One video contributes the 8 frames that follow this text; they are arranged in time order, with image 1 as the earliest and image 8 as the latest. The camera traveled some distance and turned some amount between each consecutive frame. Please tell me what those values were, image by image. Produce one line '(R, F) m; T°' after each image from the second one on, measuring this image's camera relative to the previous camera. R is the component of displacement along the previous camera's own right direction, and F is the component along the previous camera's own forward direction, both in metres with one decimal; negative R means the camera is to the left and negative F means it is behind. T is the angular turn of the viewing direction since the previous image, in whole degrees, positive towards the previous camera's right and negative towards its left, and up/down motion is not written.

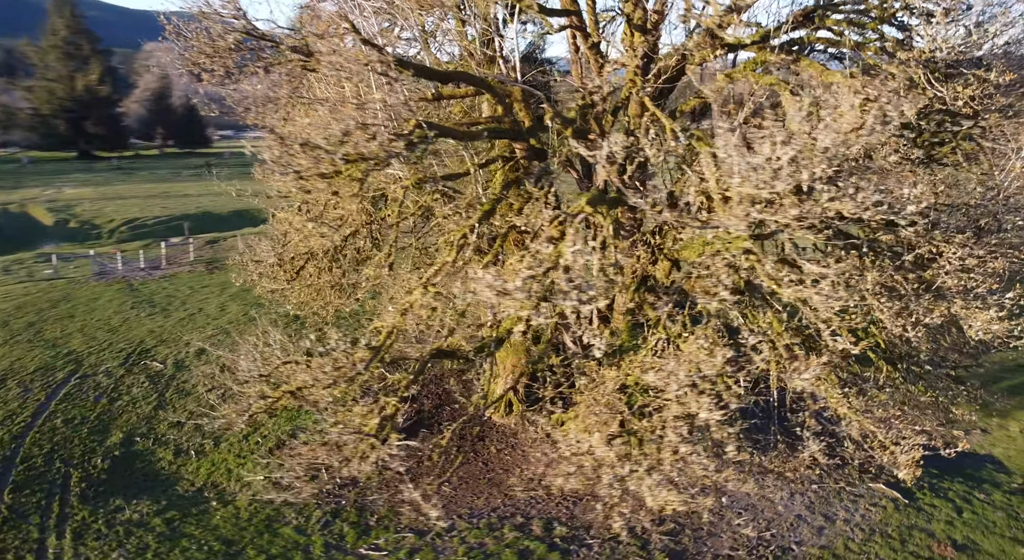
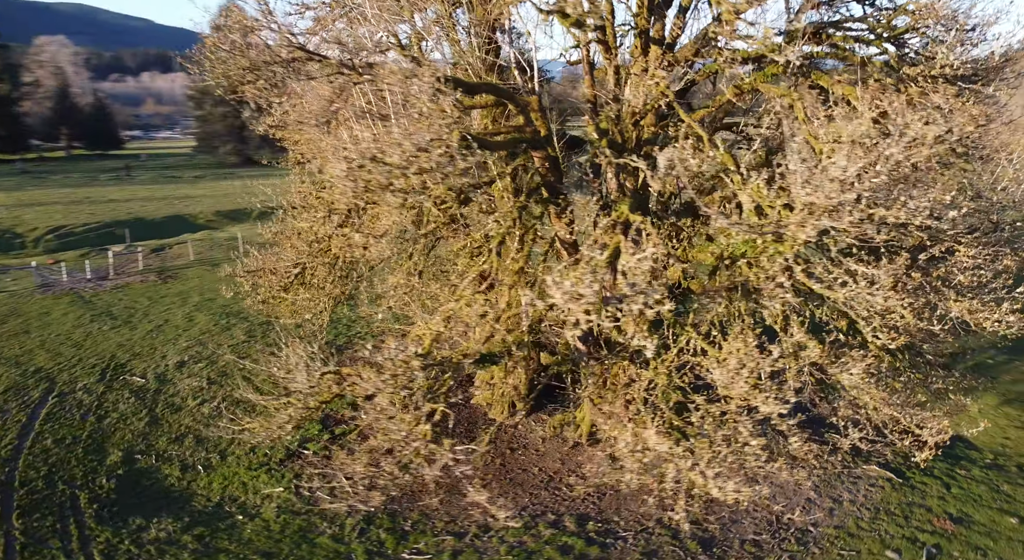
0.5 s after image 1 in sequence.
(-1.4, -0.2) m; +6°
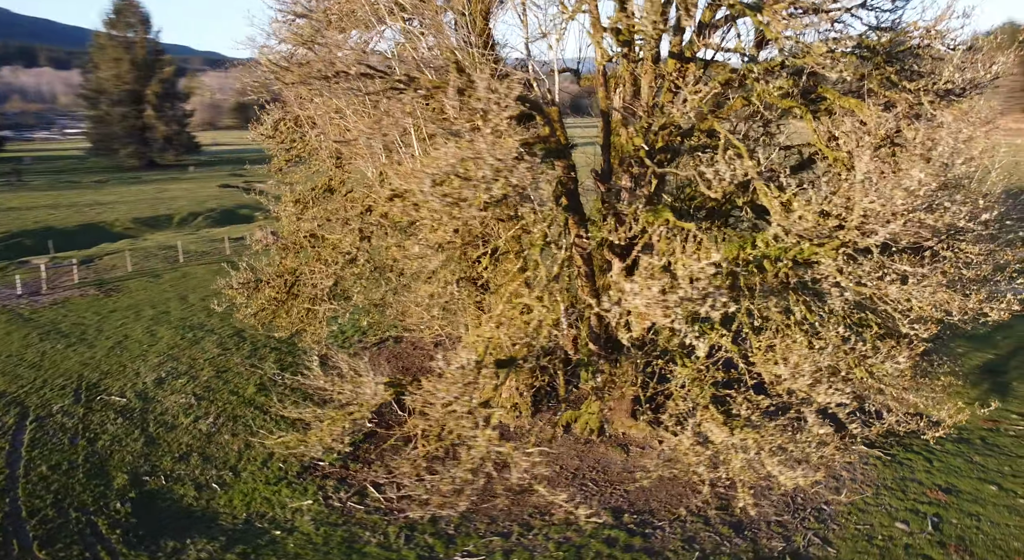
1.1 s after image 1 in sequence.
(-1.7, -0.2) m; +7°
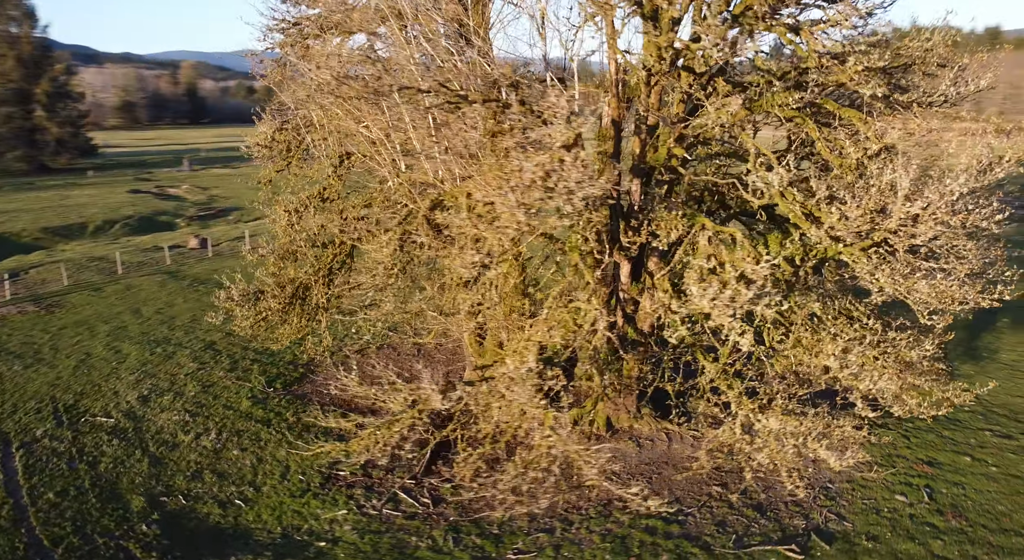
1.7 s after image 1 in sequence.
(-1.7, -0.2) m; +7°
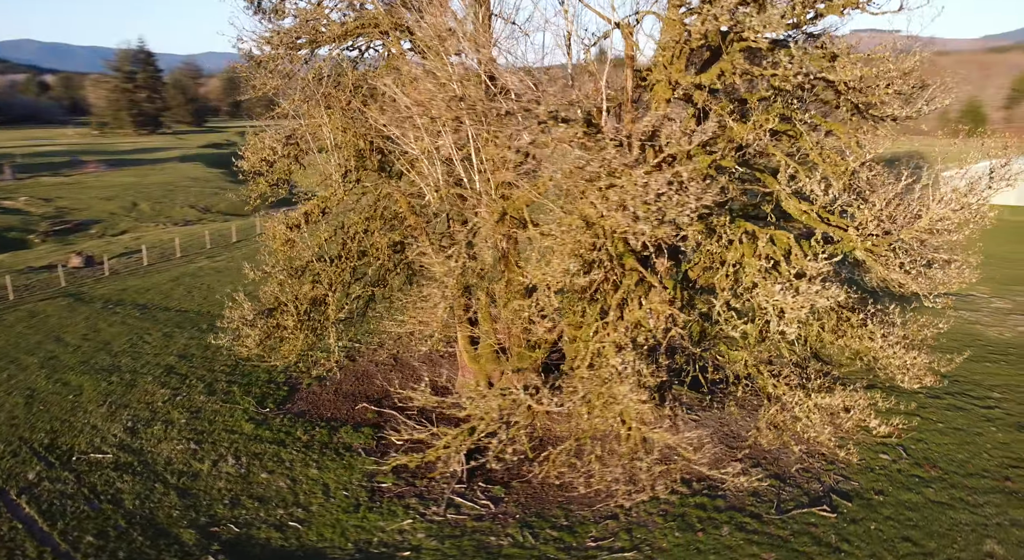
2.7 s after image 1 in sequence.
(-3.0, -0.3) m; +11°
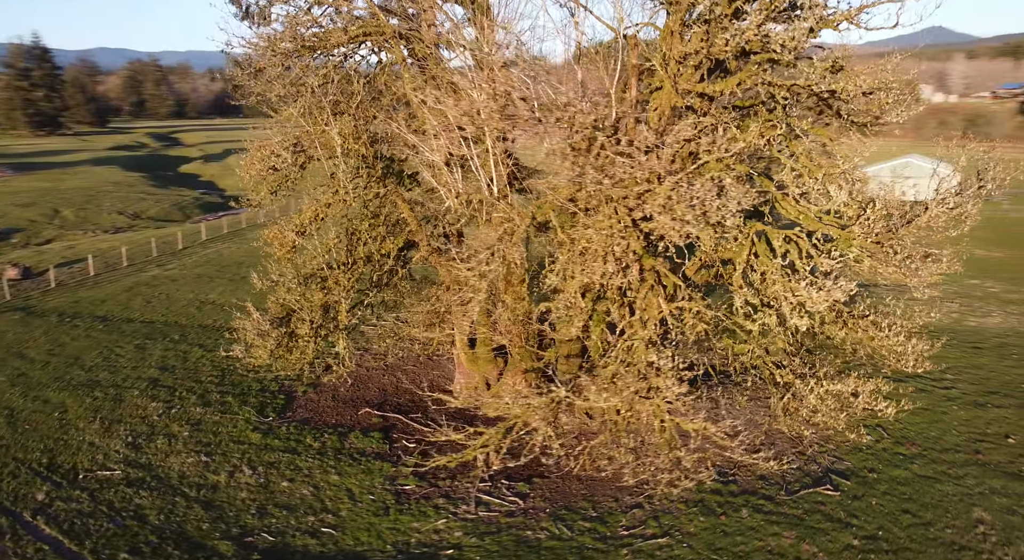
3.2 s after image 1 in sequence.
(-1.5, -0.3) m; +6°
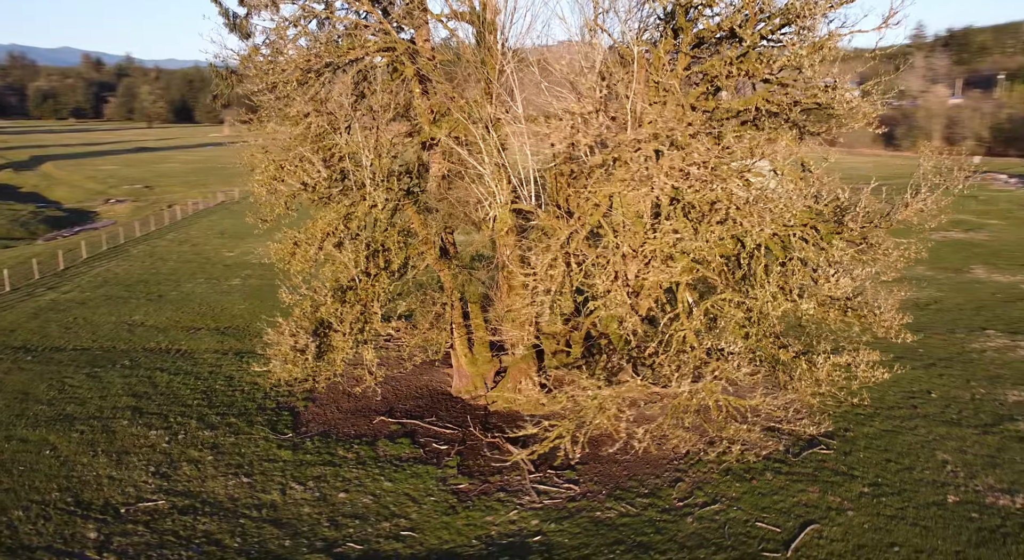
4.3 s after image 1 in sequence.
(-3.3, -0.5) m; +11°
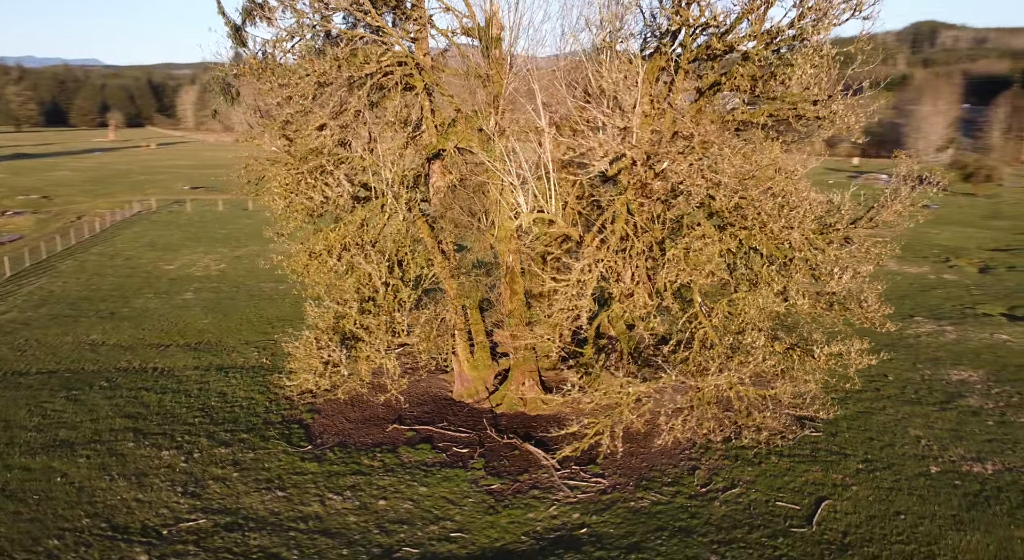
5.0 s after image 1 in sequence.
(-2.0, -0.5) m; +7°
